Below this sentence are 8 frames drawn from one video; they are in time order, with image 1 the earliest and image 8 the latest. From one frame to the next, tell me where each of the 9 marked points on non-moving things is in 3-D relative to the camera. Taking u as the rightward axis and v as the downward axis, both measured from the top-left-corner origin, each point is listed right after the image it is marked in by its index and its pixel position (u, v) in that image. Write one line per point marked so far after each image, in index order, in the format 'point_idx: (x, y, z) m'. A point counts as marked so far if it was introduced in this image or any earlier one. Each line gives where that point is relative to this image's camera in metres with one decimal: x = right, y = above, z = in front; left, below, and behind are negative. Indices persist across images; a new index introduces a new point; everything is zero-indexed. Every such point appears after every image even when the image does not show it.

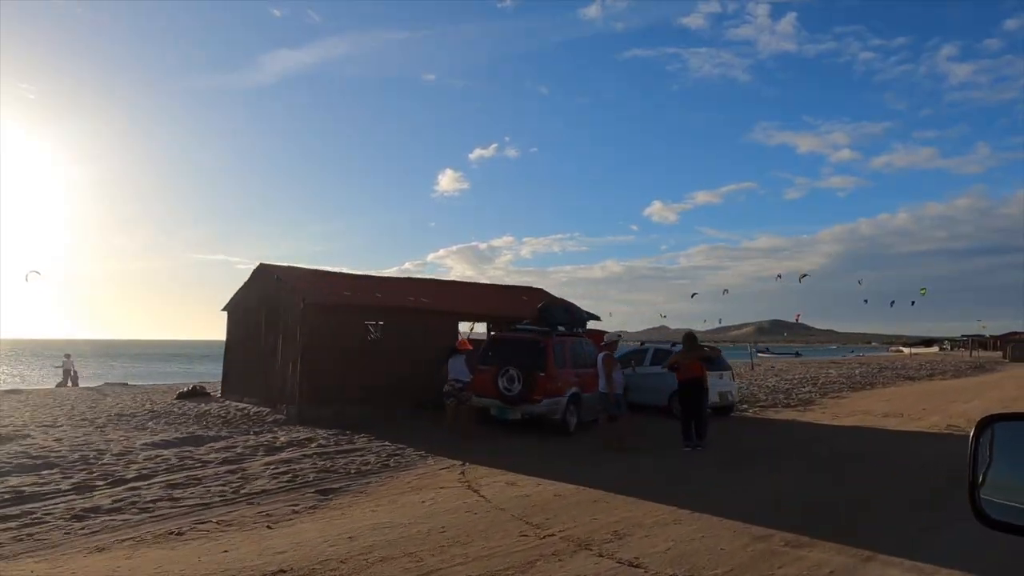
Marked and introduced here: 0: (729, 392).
0: (+4.8, -2.3, +17.0) m
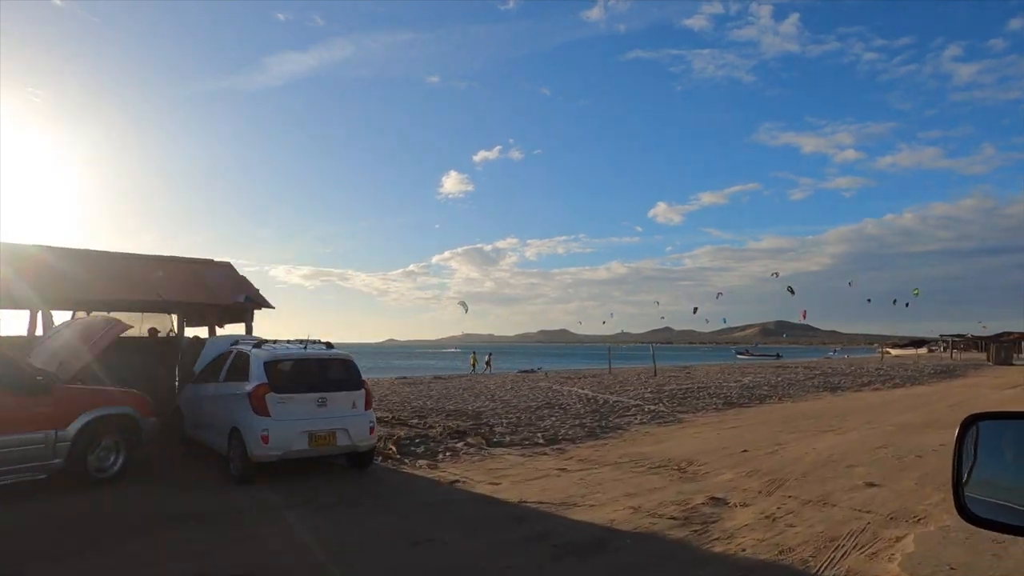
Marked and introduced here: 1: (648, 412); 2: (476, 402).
0: (-2.0, -1.7, +9.4) m
1: (+3.2, -2.9, +18.1) m
2: (-1.0, -2.8, +19.1) m
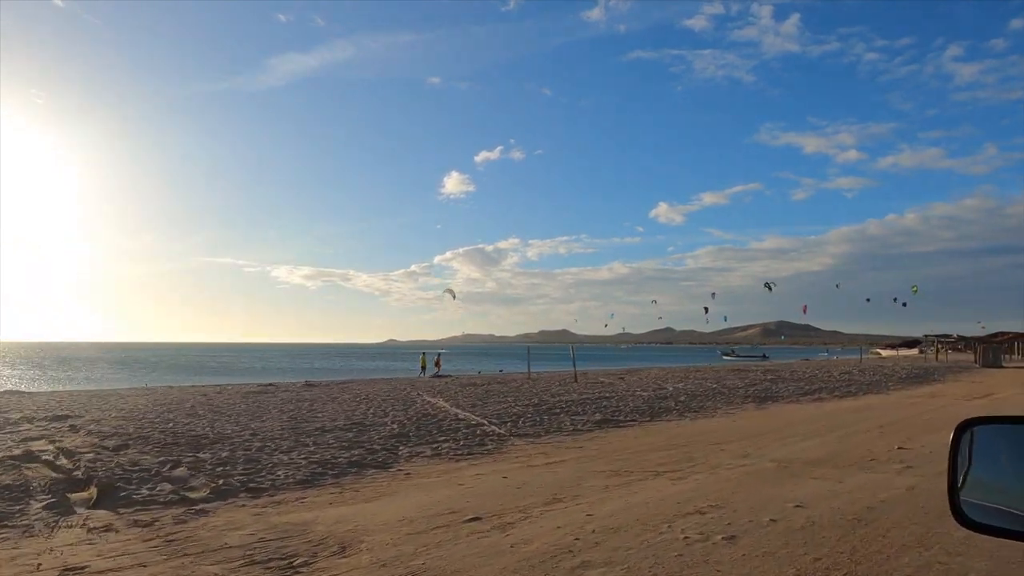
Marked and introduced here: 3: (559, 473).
0: (-5.9, -1.4, +5.0) m
1: (-0.7, -2.6, +13.7) m
2: (-4.8, -2.6, +14.8) m
3: (+0.7, -2.4, +10.1) m
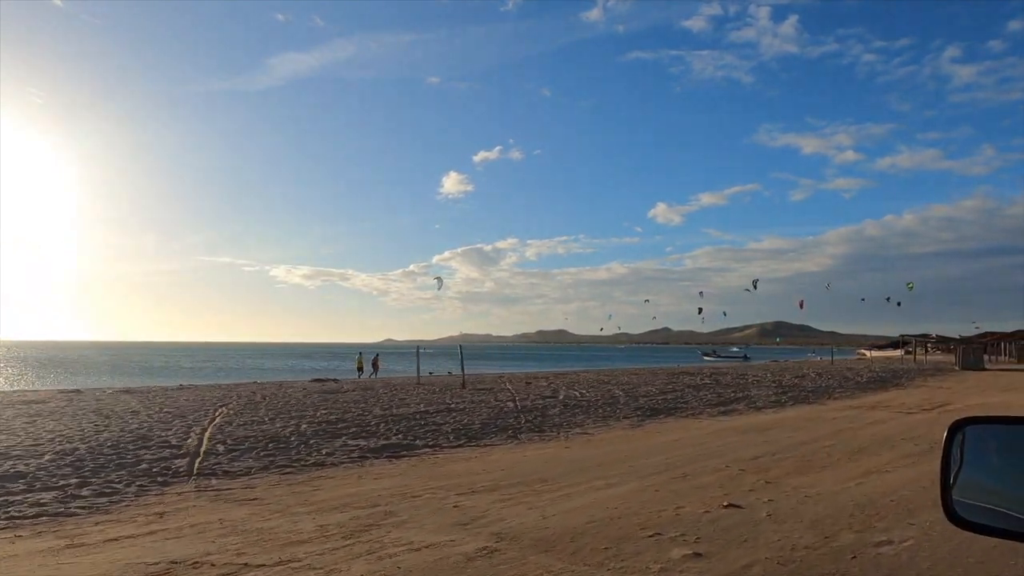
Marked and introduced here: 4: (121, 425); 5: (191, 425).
0: (-9.8, -1.1, +0.6) m
1: (-4.6, -2.3, +9.3) m
2: (-8.7, -2.2, +10.4) m
3: (-3.2, -2.1, +5.7) m
4: (-7.0, -2.4, +13.7) m
5: (-5.6, -2.5, +13.6) m
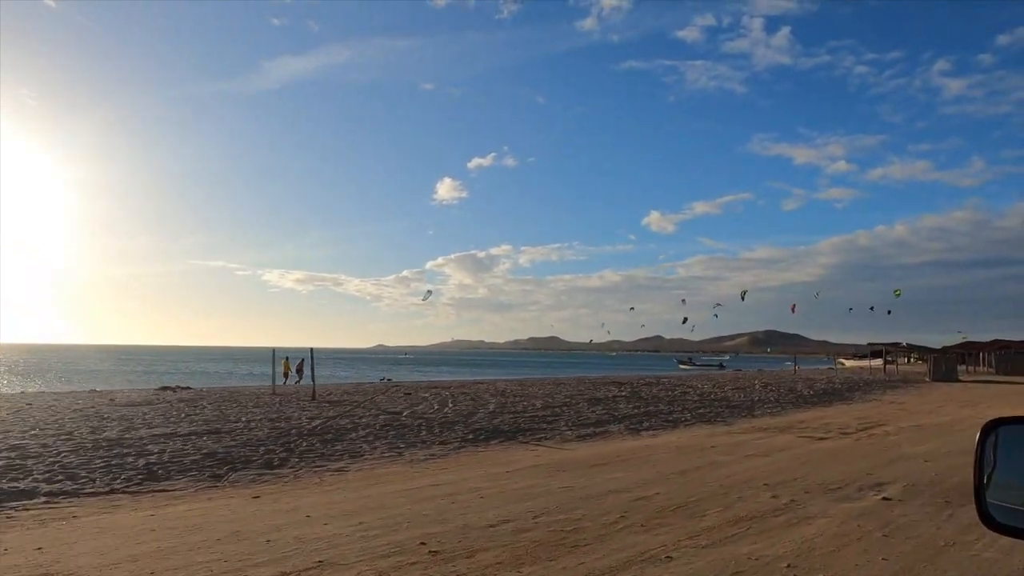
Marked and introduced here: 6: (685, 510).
0: (-13.2, -0.6, -3.4) m
1: (-8.2, -1.9, +5.3) m
2: (-12.3, -1.8, +6.3) m
3: (-6.7, -1.7, +1.7) m
4: (-10.6, -2.1, +9.7) m
5: (-9.3, -2.1, +9.6) m
6: (+1.7, -2.2, +7.7) m
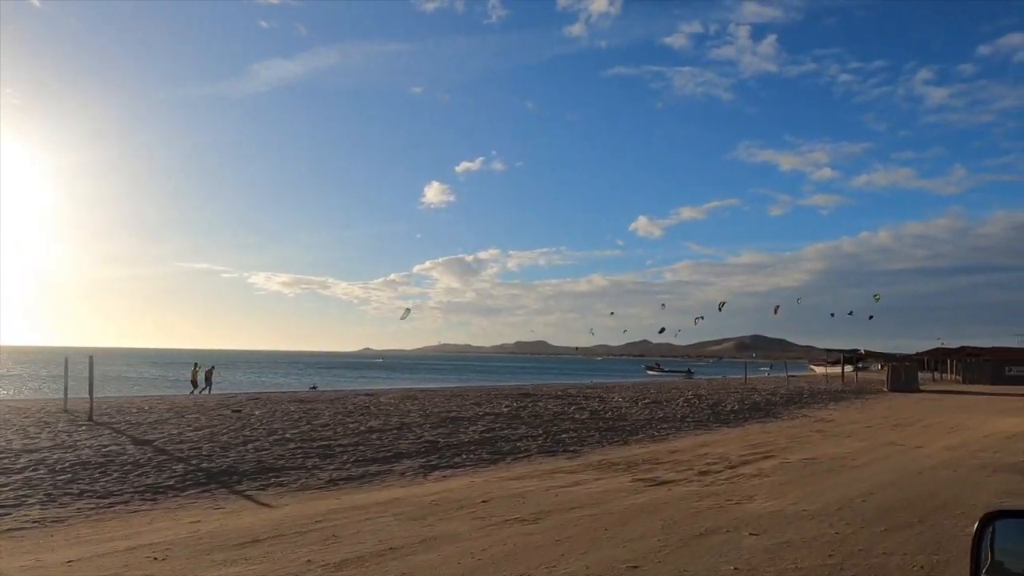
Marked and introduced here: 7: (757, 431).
0: (-16.6, -0.3, -7.3) m
1: (-11.7, -1.7, +1.5) m
2: (-15.9, -1.6, +2.4) m
3: (-10.2, -1.5, -2.1) m
4: (-14.2, -1.9, +5.8) m
5: (-12.9, -1.9, +5.8) m
6: (-1.8, -2.1, +4.0) m
7: (+6.1, -3.6, +19.0) m
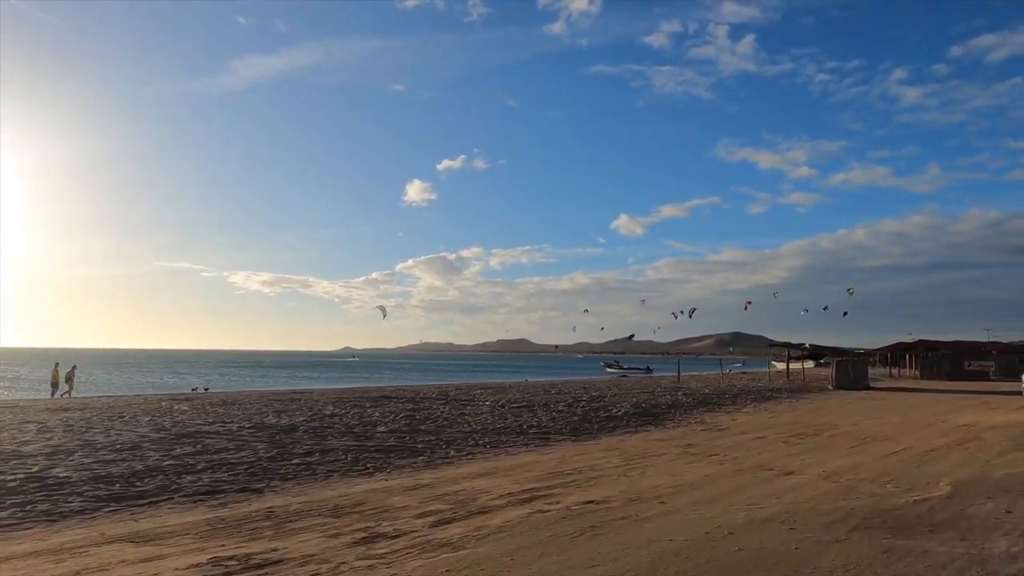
0: (-20.3, +0.1, -12.6) m
1: (-15.7, -1.2, -3.7) m
2: (-19.9, -1.1, -2.9) m
3: (-14.1, -1.0, -7.2) m
4: (-18.3, -1.4, +0.6) m
5: (-17.0, -1.5, +0.6) m
6: (-5.9, -1.6, -0.8) m
7: (+1.7, -3.0, +14.3) m
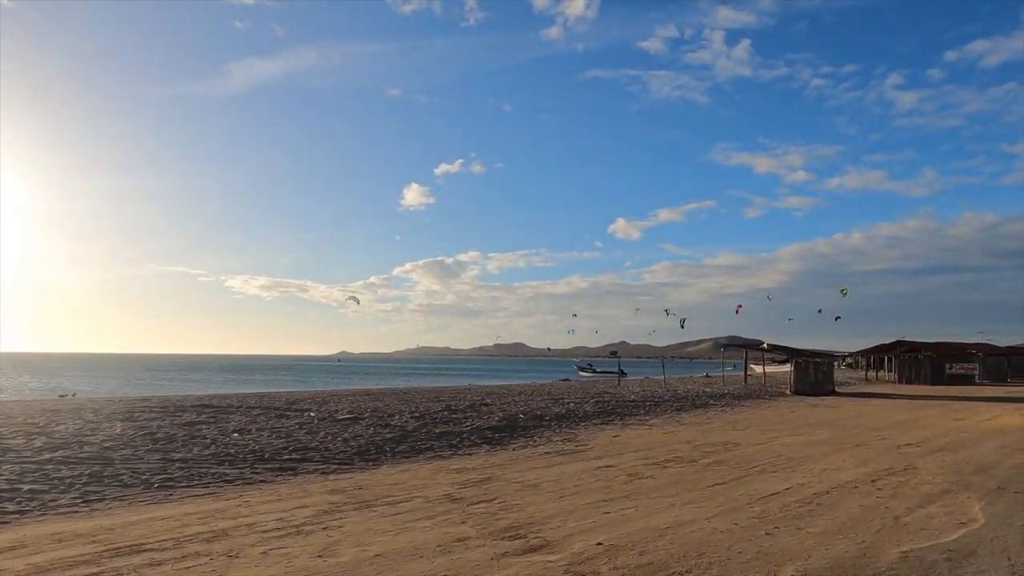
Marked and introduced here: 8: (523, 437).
0: (-24.1, +0.8, -17.5) m
1: (-19.5, -0.6, -8.5) m
2: (-23.7, -0.5, -7.8) m
3: (-17.9, -0.4, -12.1) m
4: (-22.1, -0.8, -4.3) m
5: (-20.8, -0.9, -4.3) m
6: (-9.7, -1.0, -5.7) m
7: (-2.2, -2.5, +9.5) m
8: (+0.2, -3.1, +15.8) m
